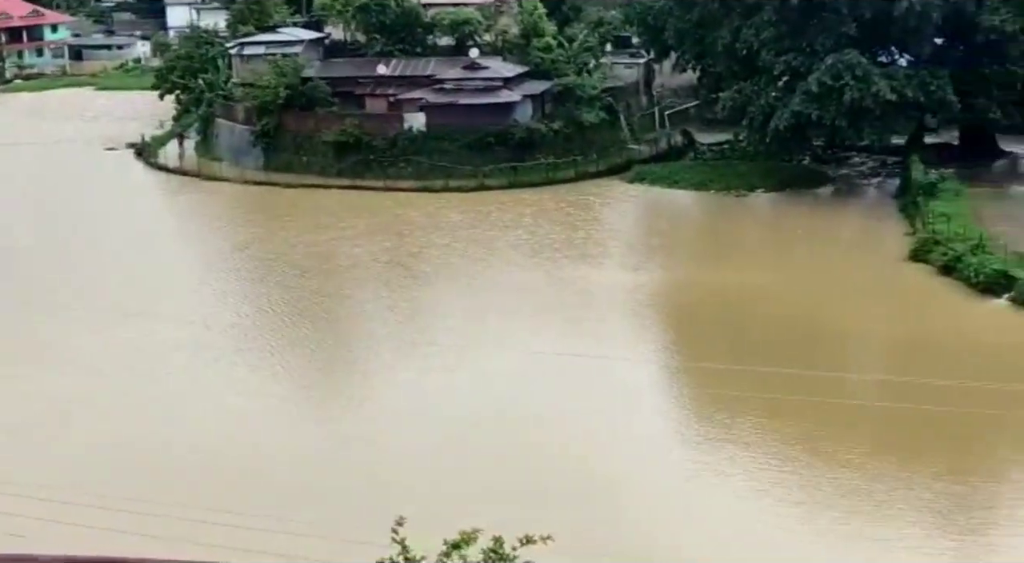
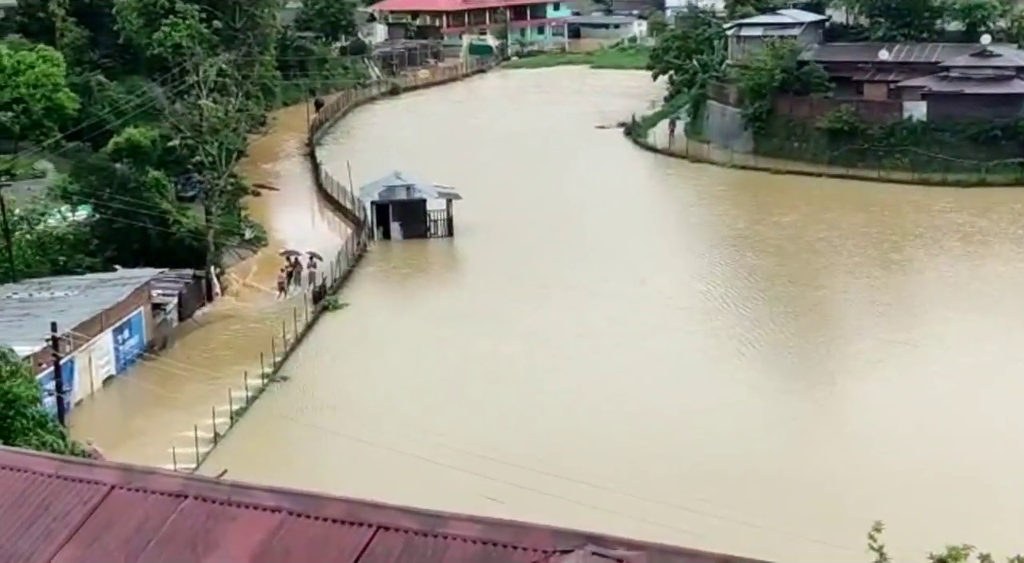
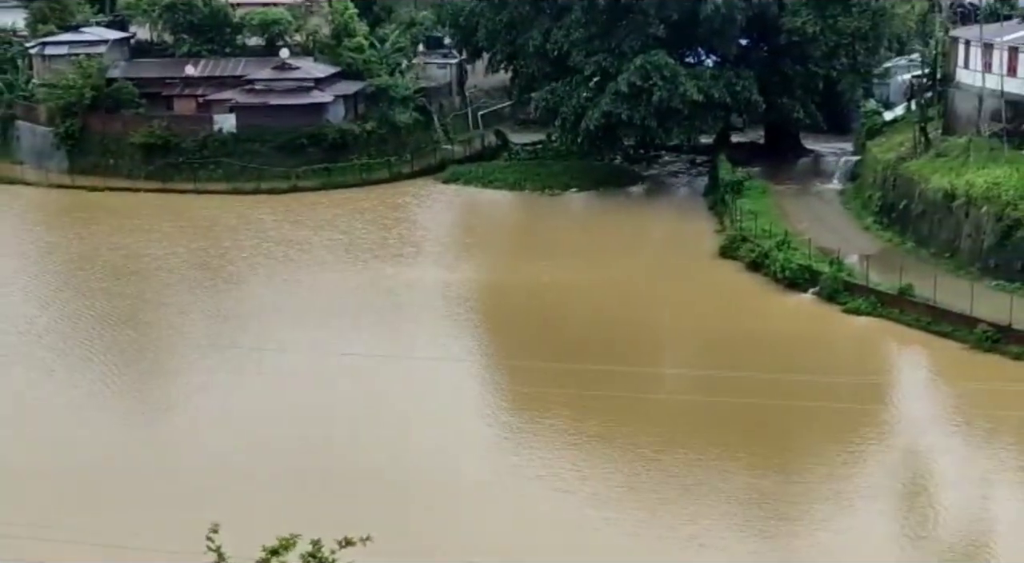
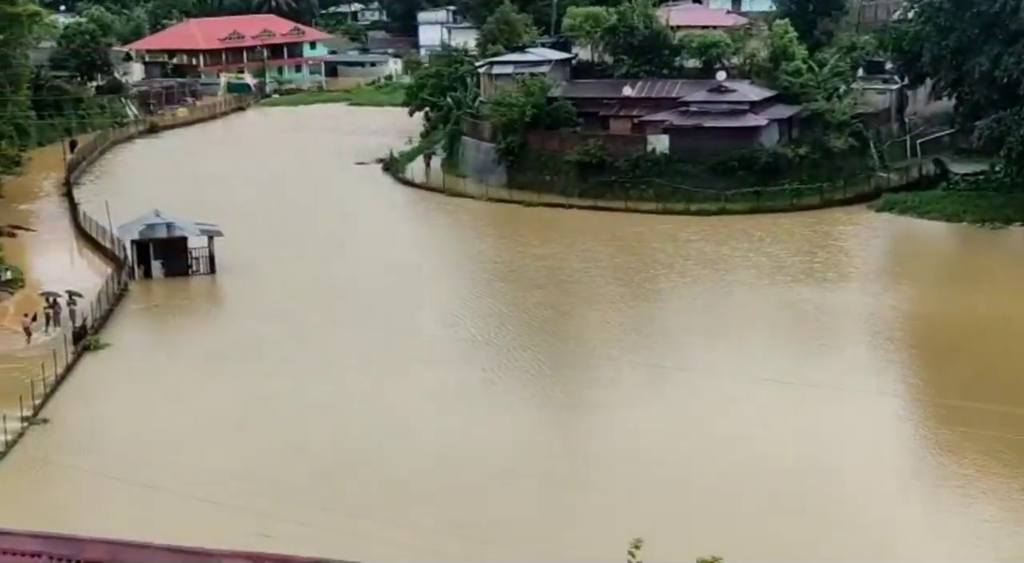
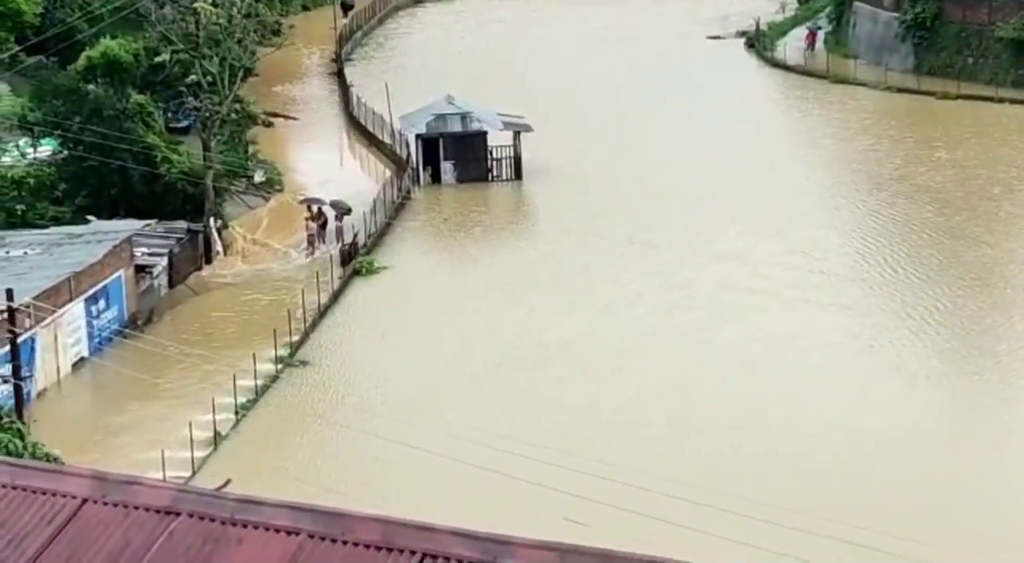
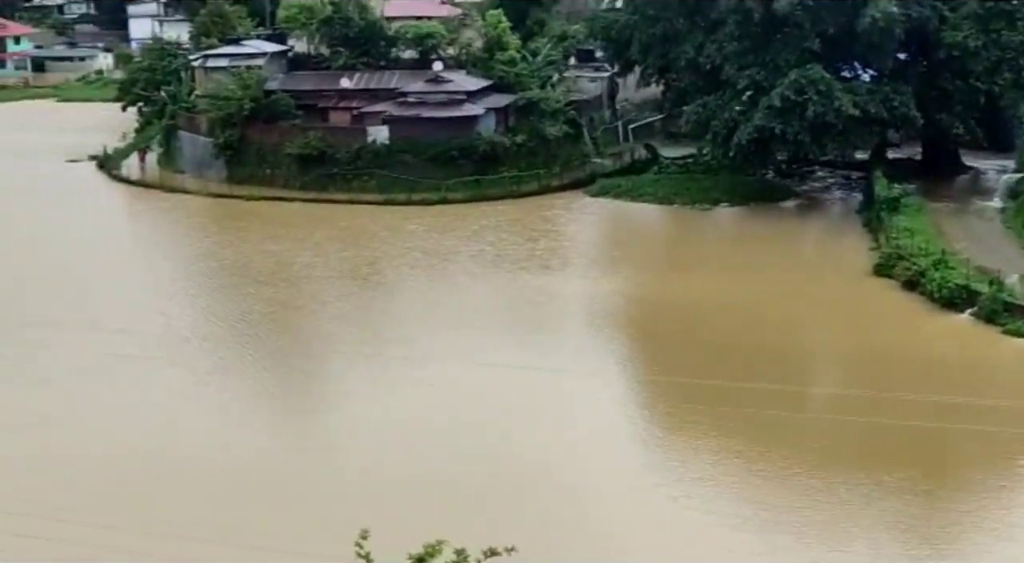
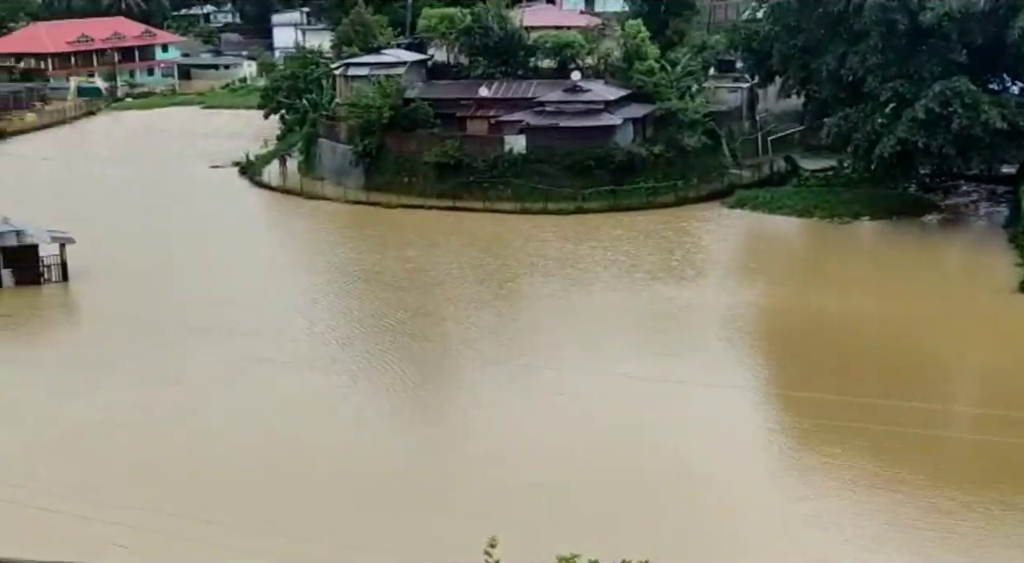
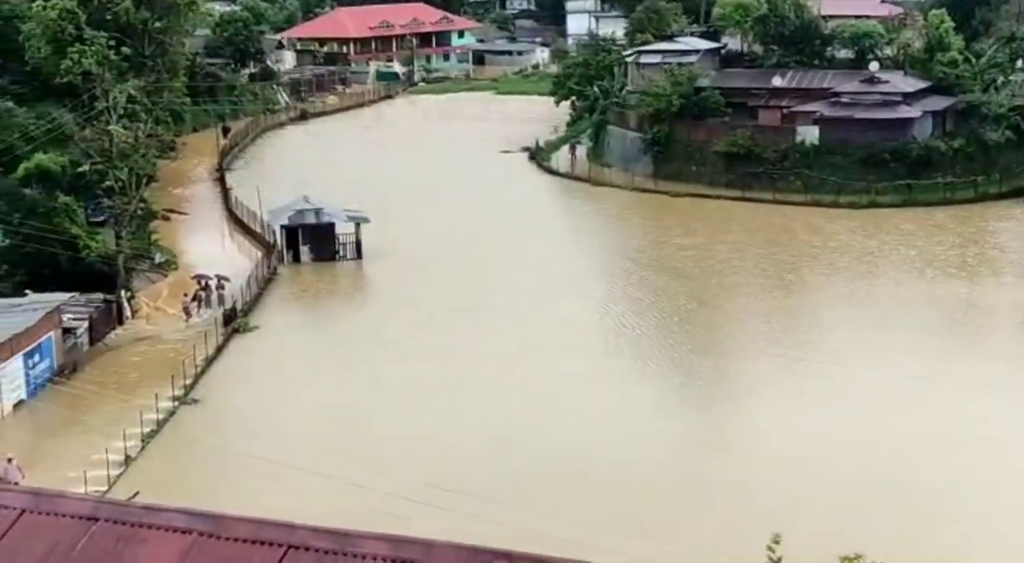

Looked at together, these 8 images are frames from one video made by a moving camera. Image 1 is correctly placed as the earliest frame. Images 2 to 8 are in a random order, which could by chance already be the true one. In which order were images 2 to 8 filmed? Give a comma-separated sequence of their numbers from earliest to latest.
3, 6, 7, 4, 8, 2, 5
